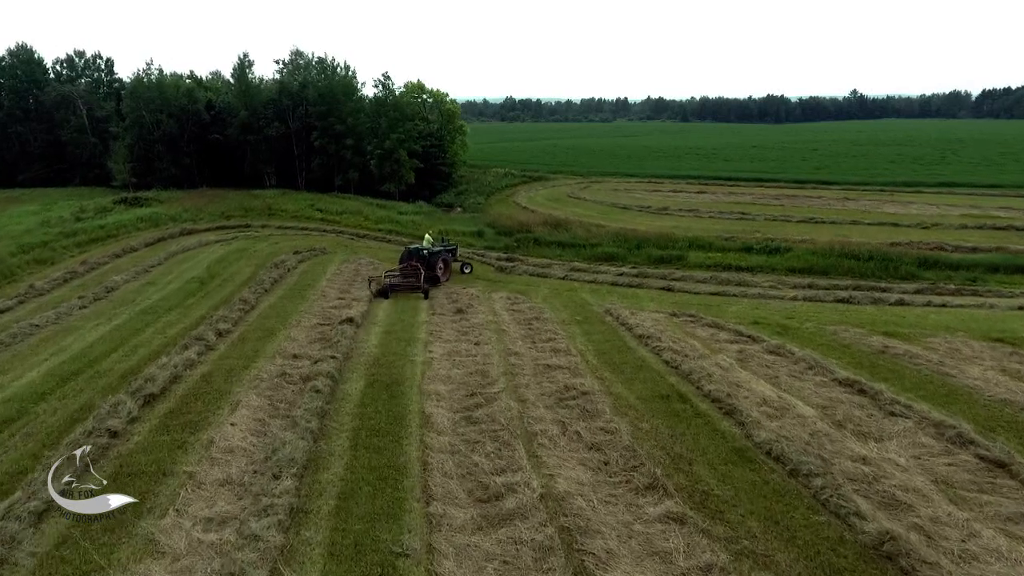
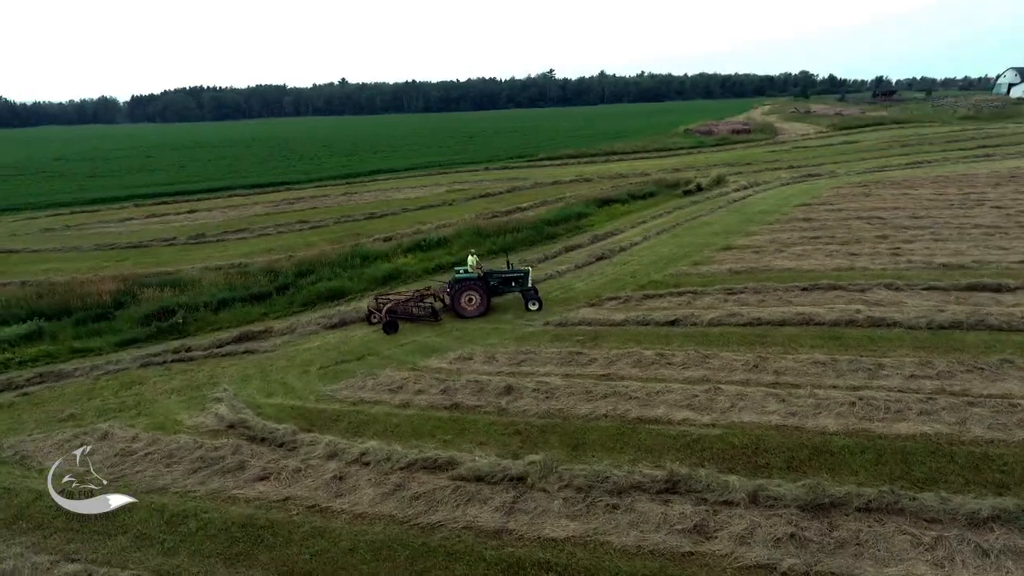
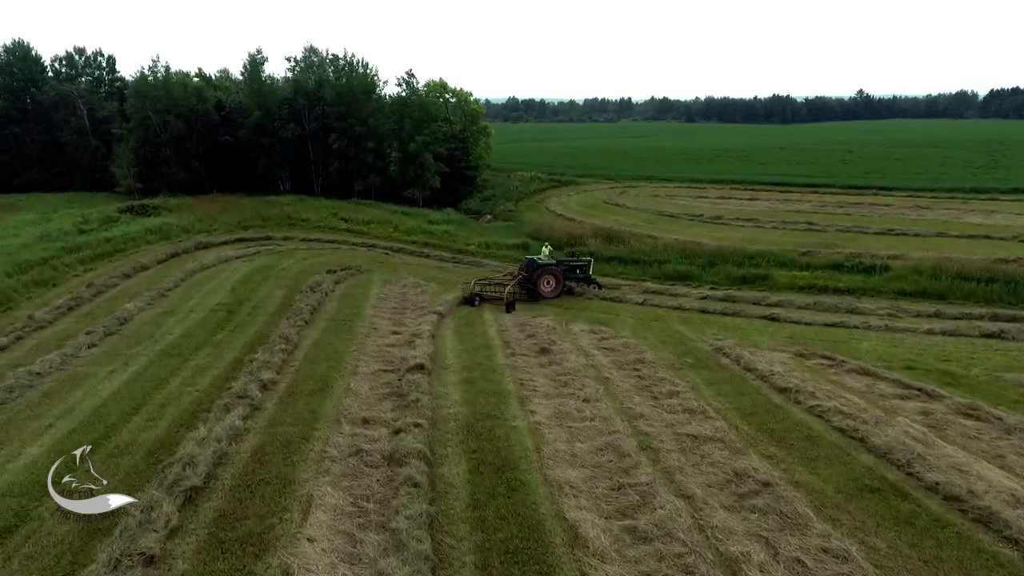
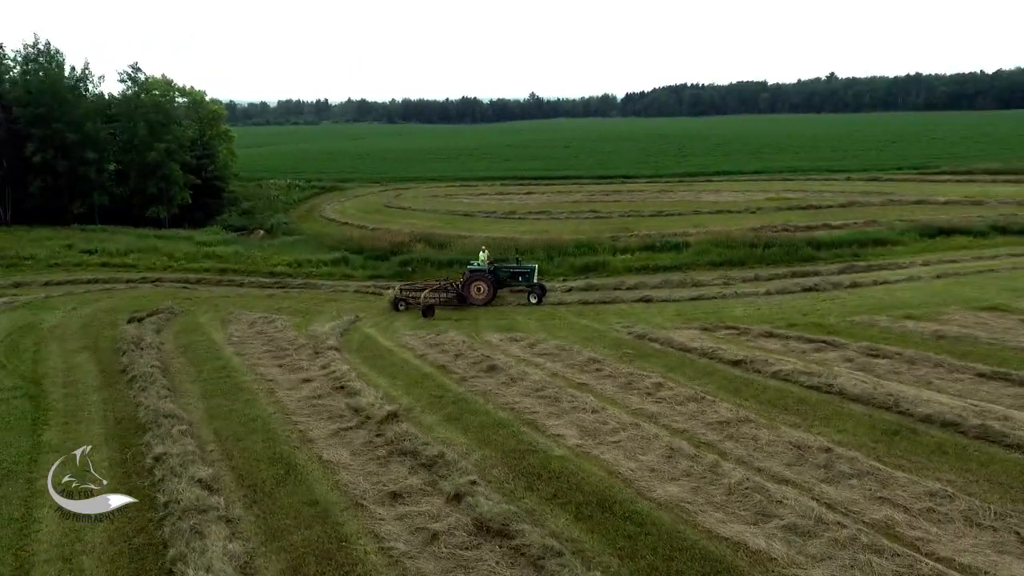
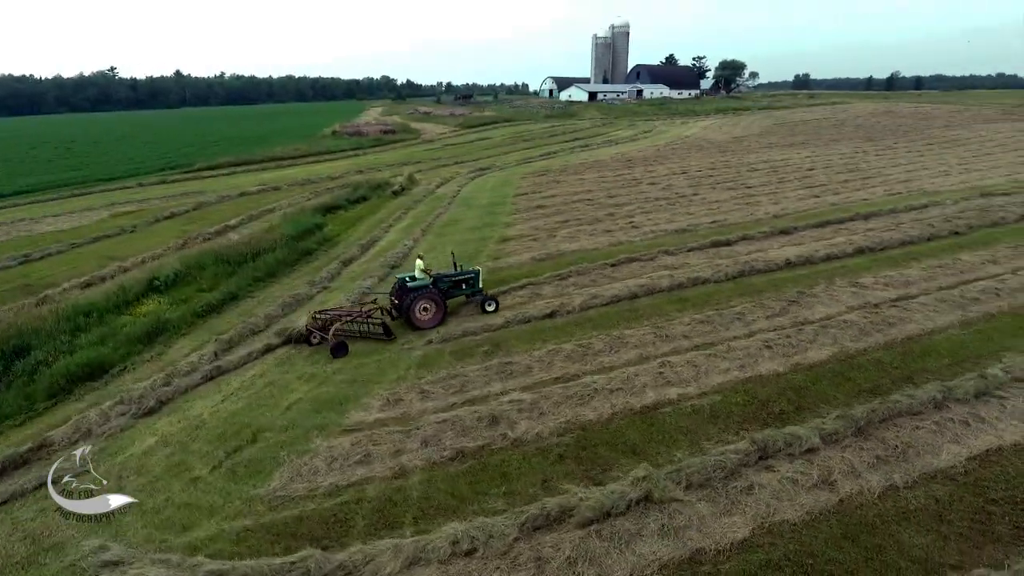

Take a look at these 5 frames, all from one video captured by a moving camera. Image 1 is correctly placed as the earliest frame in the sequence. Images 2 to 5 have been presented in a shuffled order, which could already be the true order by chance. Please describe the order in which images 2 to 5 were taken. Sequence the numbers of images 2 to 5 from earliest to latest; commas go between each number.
3, 4, 2, 5
